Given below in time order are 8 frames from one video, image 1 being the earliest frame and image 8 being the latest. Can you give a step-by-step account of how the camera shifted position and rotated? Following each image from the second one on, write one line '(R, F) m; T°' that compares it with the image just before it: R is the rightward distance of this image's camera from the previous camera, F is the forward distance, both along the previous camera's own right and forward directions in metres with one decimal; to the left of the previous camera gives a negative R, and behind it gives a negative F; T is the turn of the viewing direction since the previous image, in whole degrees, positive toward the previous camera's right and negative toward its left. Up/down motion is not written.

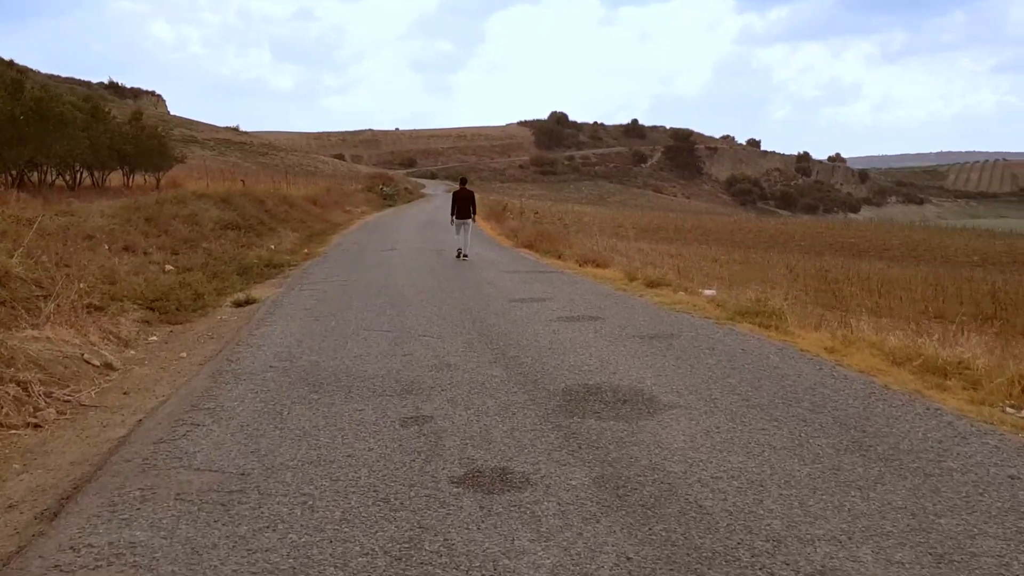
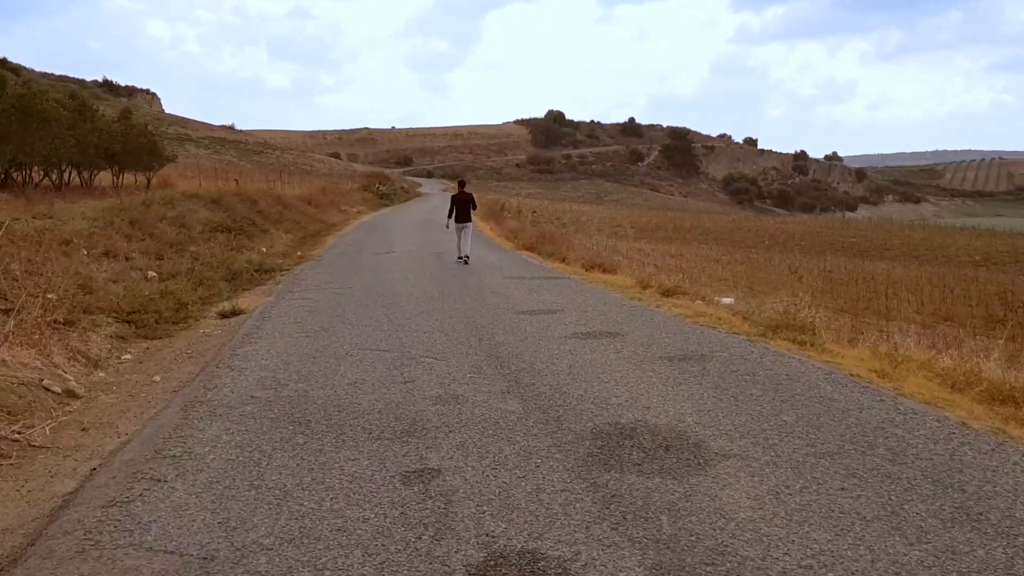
(-0.1, +0.8) m; 0°
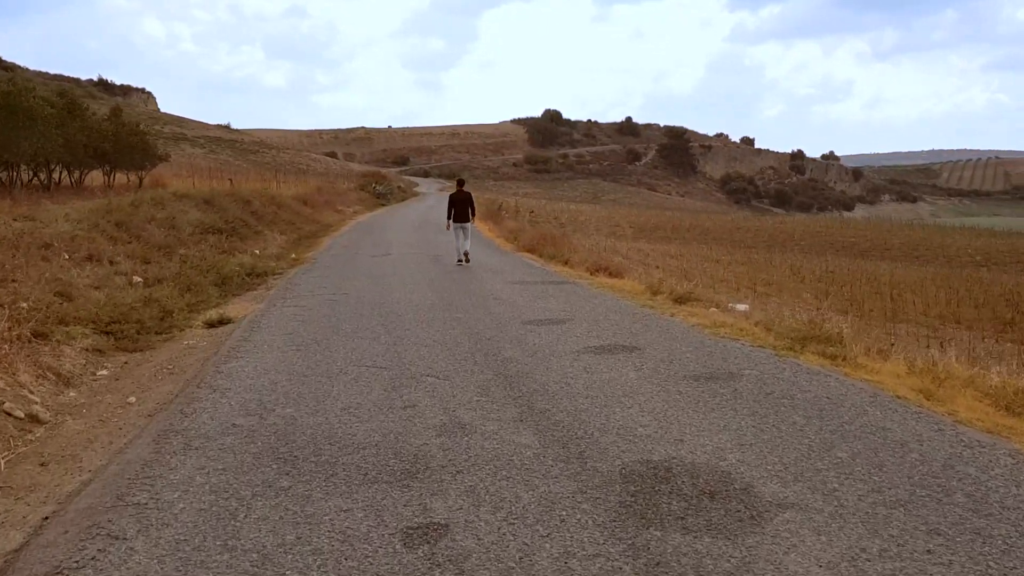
(-0.1, +0.6) m; 0°
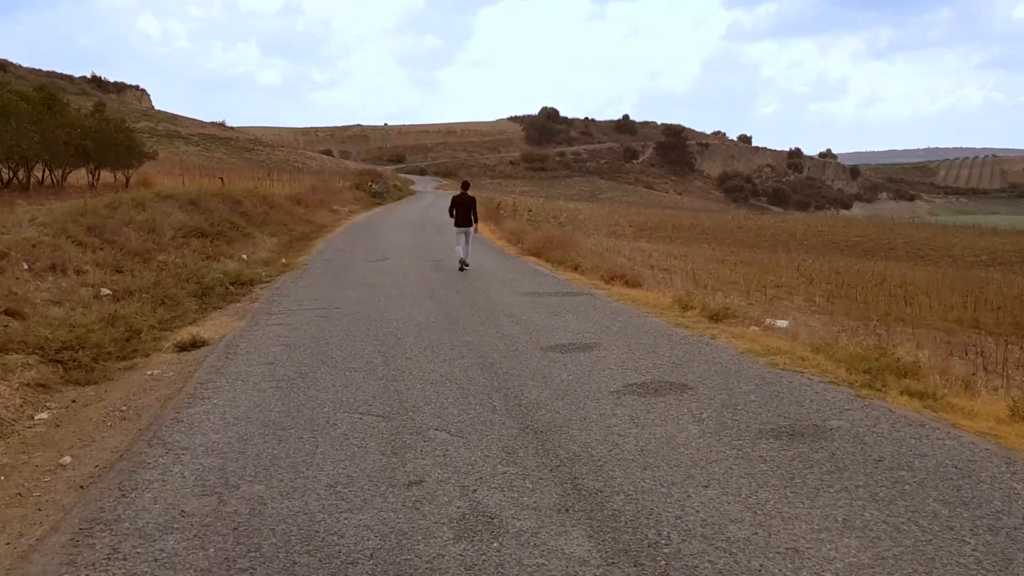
(-0.2, +1.2) m; 0°
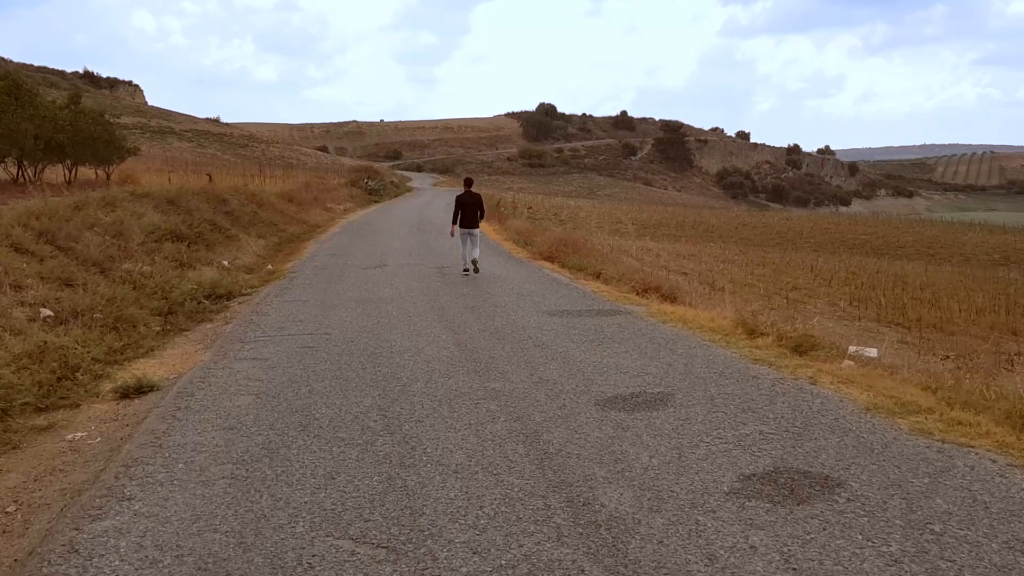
(-0.3, +1.8) m; 0°
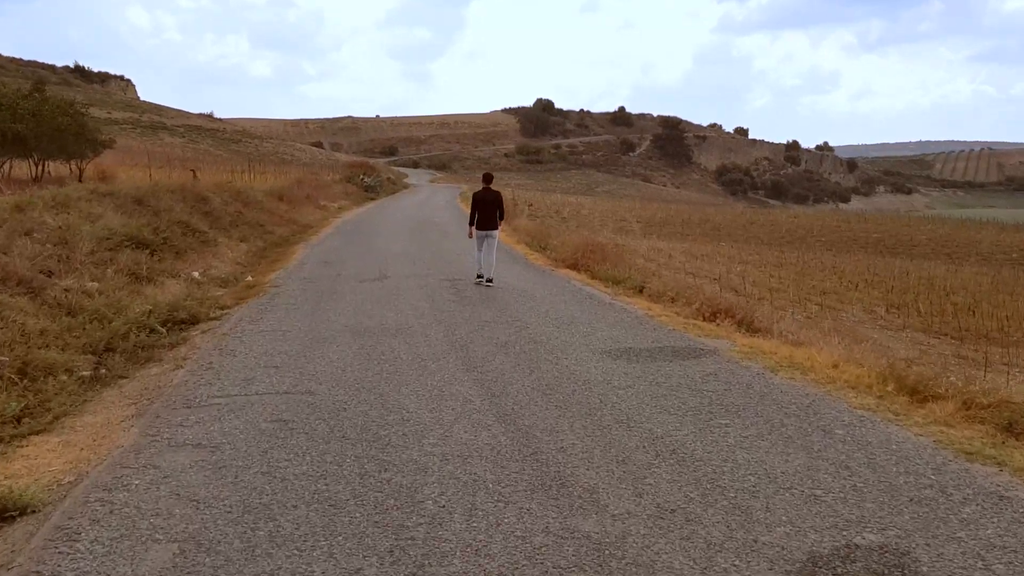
(-0.4, +2.4) m; 0°
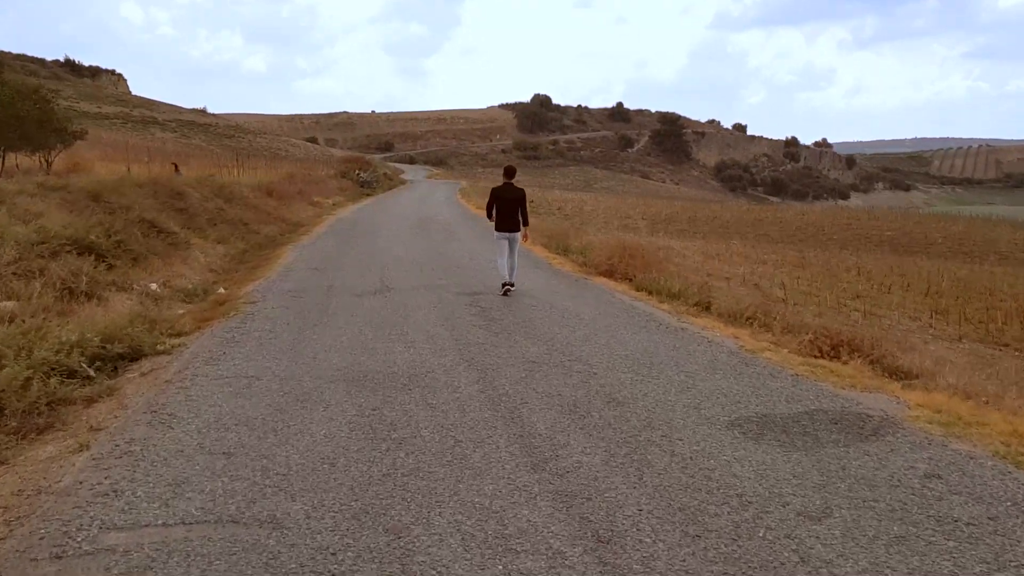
(-0.4, +2.4) m; 0°
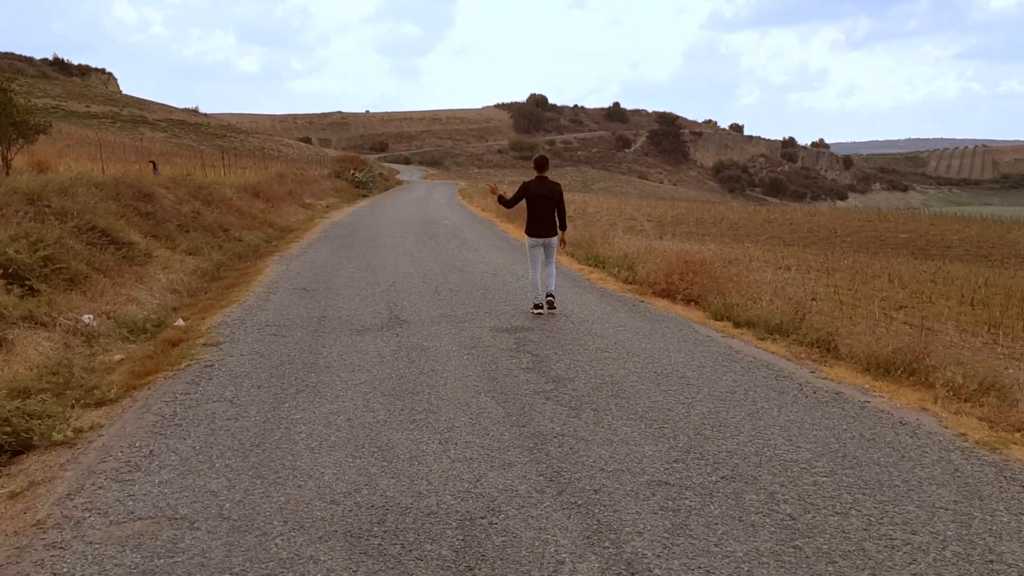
(-0.5, +2.6) m; 0°
